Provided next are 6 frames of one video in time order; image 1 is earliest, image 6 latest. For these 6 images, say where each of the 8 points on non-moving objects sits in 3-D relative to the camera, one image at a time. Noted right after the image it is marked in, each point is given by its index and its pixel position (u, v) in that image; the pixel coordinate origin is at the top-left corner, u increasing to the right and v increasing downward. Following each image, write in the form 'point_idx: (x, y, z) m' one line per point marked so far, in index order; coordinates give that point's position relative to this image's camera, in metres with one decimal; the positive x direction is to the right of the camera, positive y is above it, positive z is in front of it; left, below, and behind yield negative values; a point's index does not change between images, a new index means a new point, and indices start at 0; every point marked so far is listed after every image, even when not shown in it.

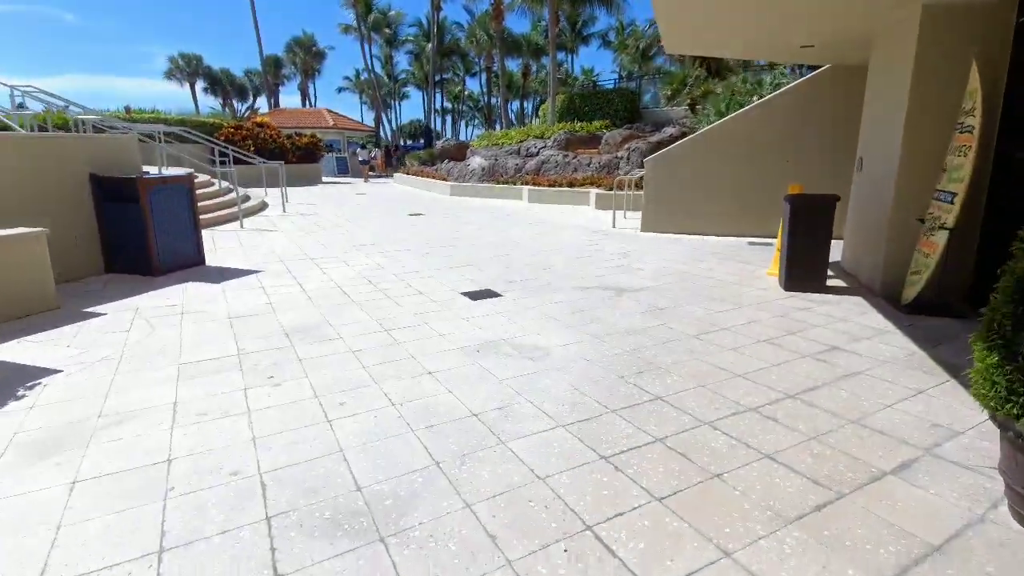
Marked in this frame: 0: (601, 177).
0: (+2.6, +3.2, +14.9) m
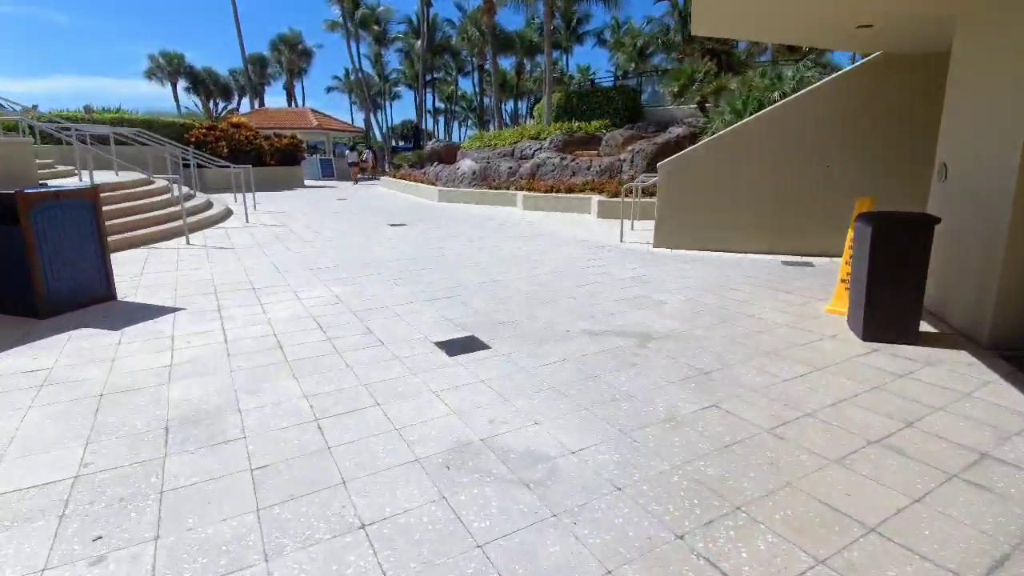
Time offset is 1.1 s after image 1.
0: (+2.4, +2.8, +13.5) m
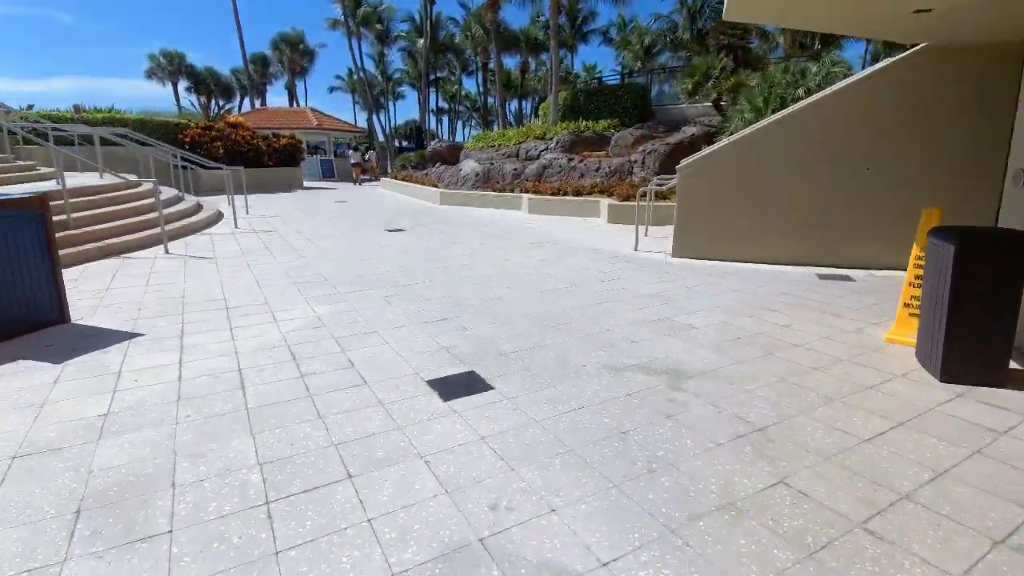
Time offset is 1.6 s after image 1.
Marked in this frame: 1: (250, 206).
0: (+2.5, +2.6, +12.8) m
1: (-7.3, +2.3, +14.3) m
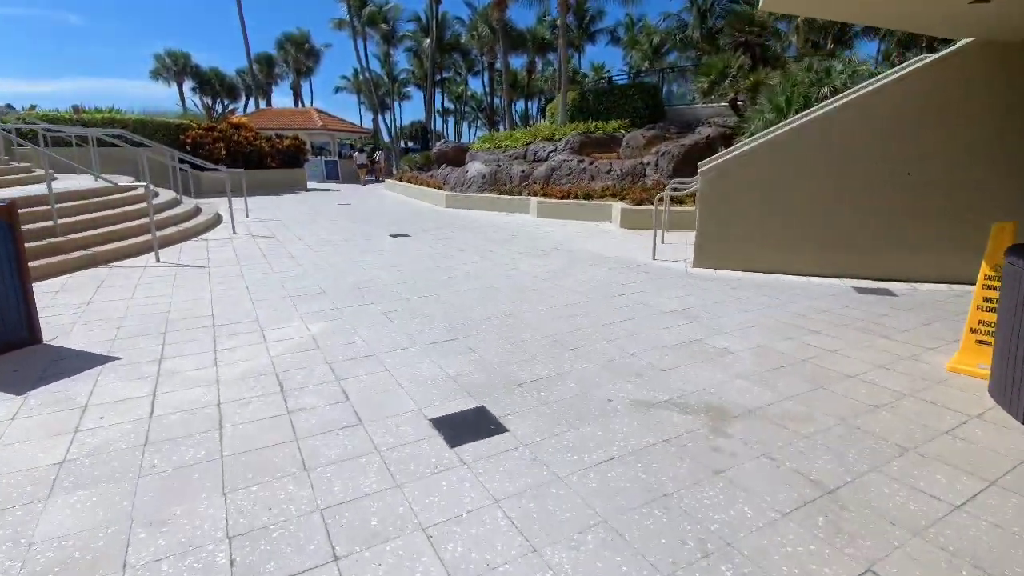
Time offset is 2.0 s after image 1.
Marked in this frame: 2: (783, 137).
0: (+2.7, +2.4, +12.3) m
1: (-7.1, +2.2, +13.9) m
2: (+3.7, +2.0, +6.9) m
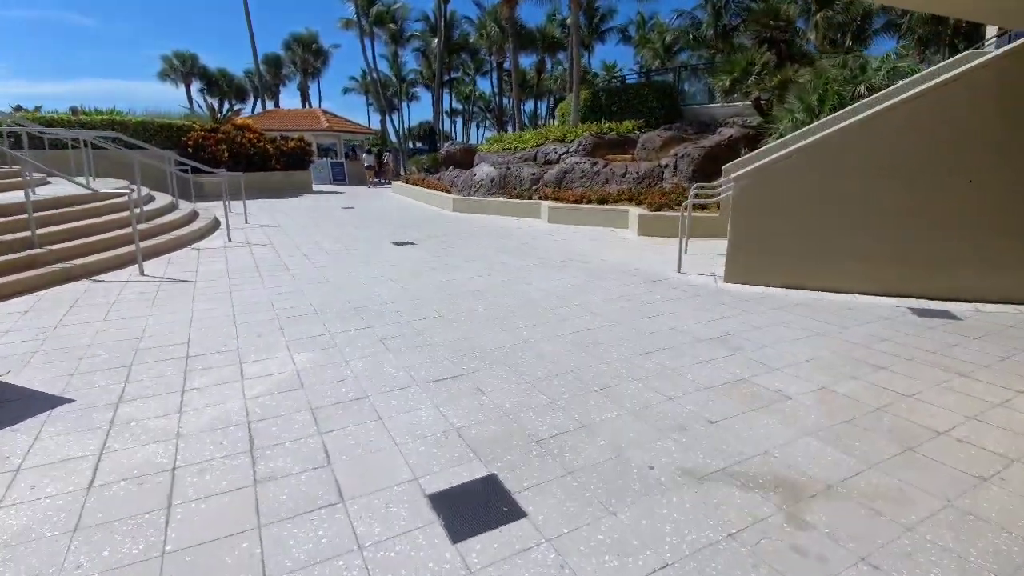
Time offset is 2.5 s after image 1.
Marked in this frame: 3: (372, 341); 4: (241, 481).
0: (+3.0, +2.2, +11.6) m
1: (-6.9, +1.9, +13.4) m
2: (+3.8, +1.8, +6.2) m
3: (-1.3, -0.5, +4.7) m
4: (-1.5, -1.0, +2.8) m
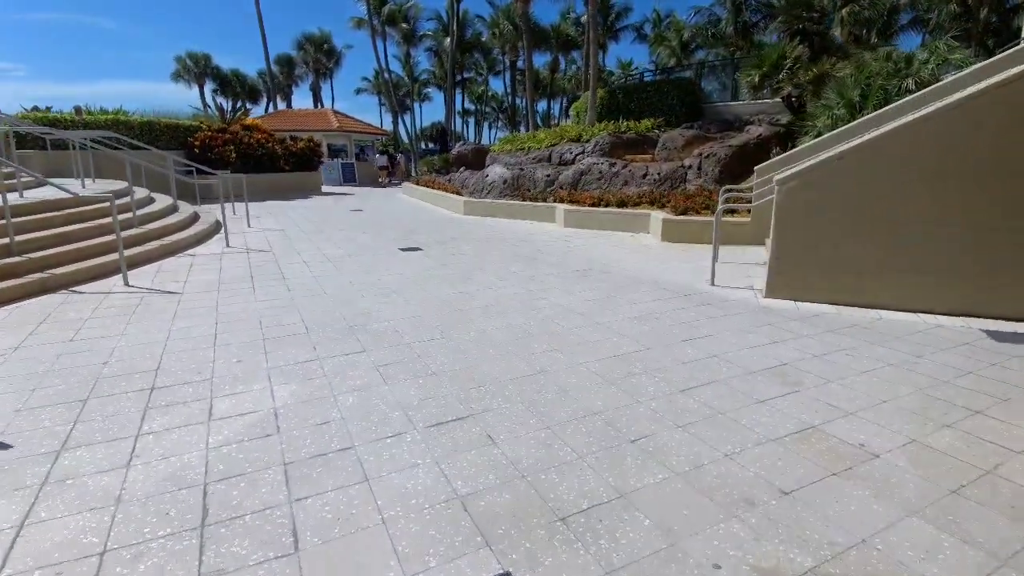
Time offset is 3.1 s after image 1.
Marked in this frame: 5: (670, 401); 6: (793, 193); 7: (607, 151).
0: (+3.3, +2.0, +10.9) m
1: (-6.5, +1.8, +12.9) m
2: (+4.0, +1.6, +5.5) m
3: (-1.1, -0.6, +4.1) m
4: (-1.4, -1.2, +2.1) m
5: (+1.1, -0.8, +3.5) m
6: (+3.2, +1.1, +5.8) m
7: (+2.6, +3.7, +13.8) m
